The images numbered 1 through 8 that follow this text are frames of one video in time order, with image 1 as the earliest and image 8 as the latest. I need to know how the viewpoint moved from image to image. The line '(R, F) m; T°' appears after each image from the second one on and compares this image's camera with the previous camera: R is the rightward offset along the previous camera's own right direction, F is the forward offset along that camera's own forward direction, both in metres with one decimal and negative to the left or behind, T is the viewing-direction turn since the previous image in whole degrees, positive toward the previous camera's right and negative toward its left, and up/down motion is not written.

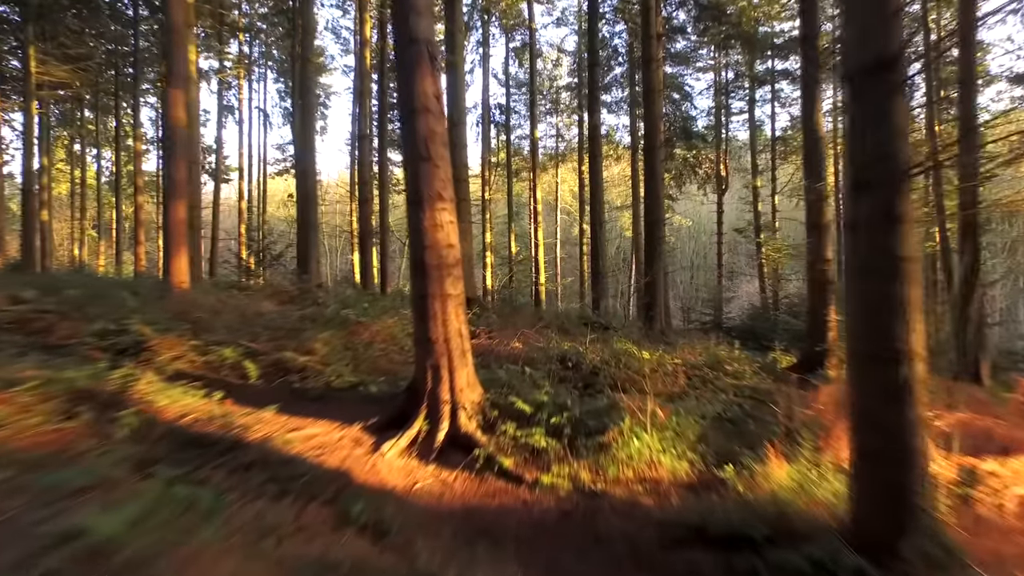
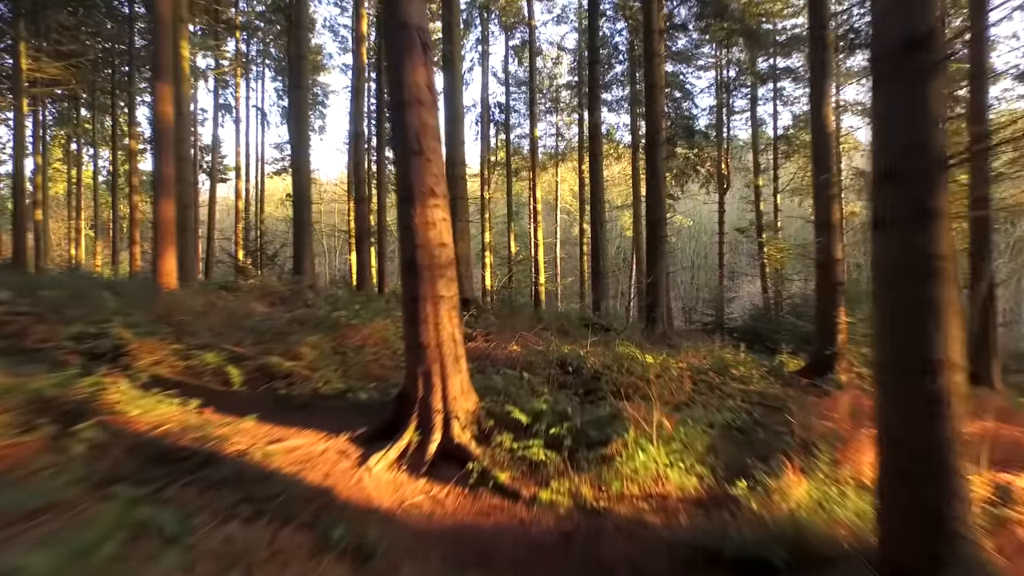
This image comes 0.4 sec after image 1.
(0.0, +0.4) m; 0°
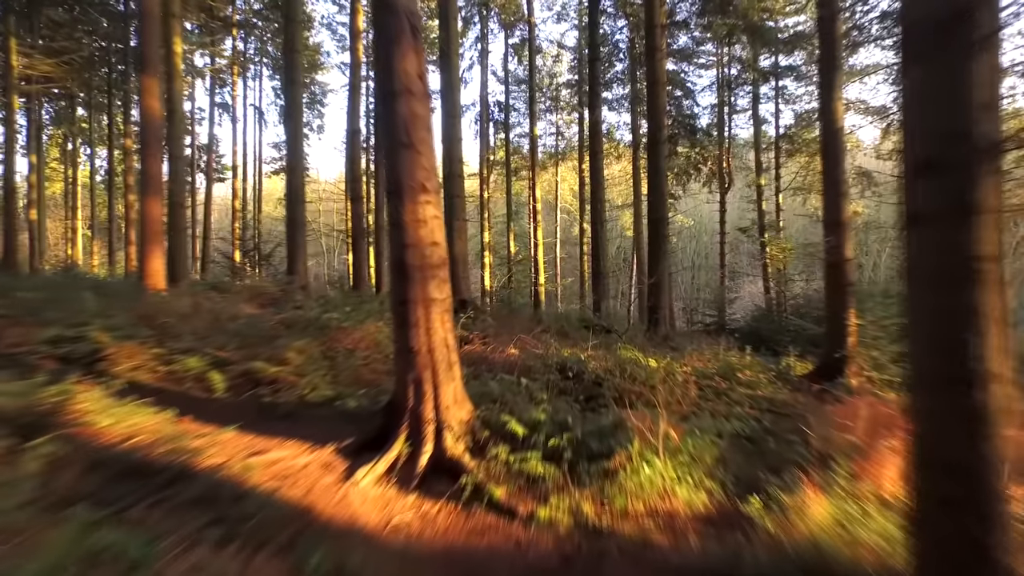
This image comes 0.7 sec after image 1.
(0.0, +0.4) m; 0°
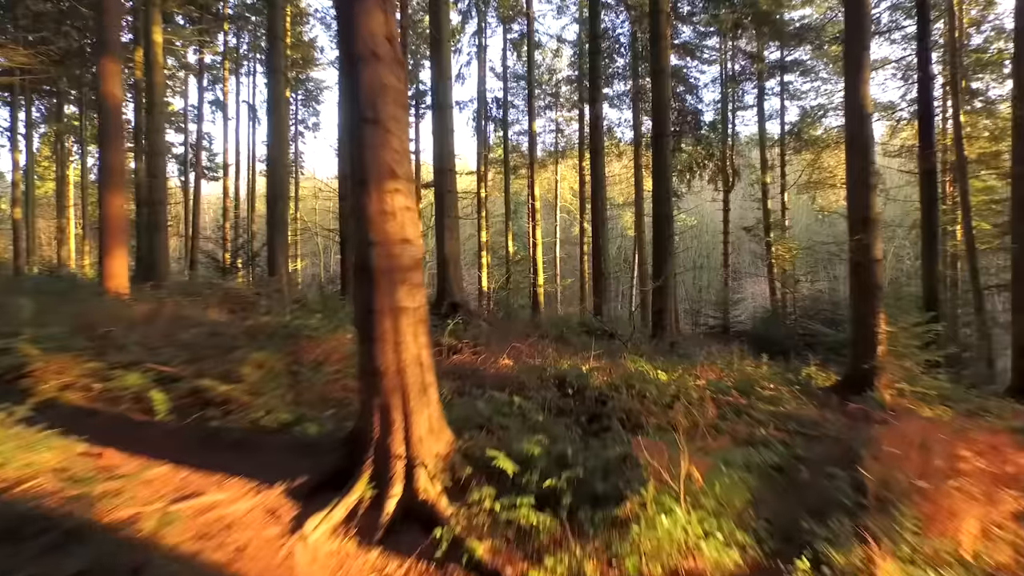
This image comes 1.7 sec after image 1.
(0.0, +0.9) m; 0°
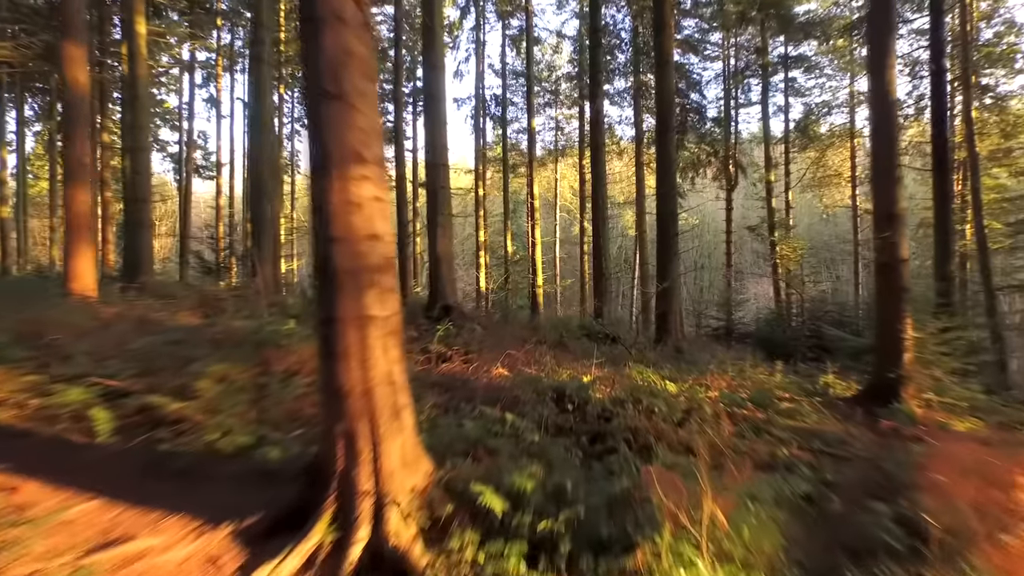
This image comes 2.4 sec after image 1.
(0.0, +0.7) m; 0°
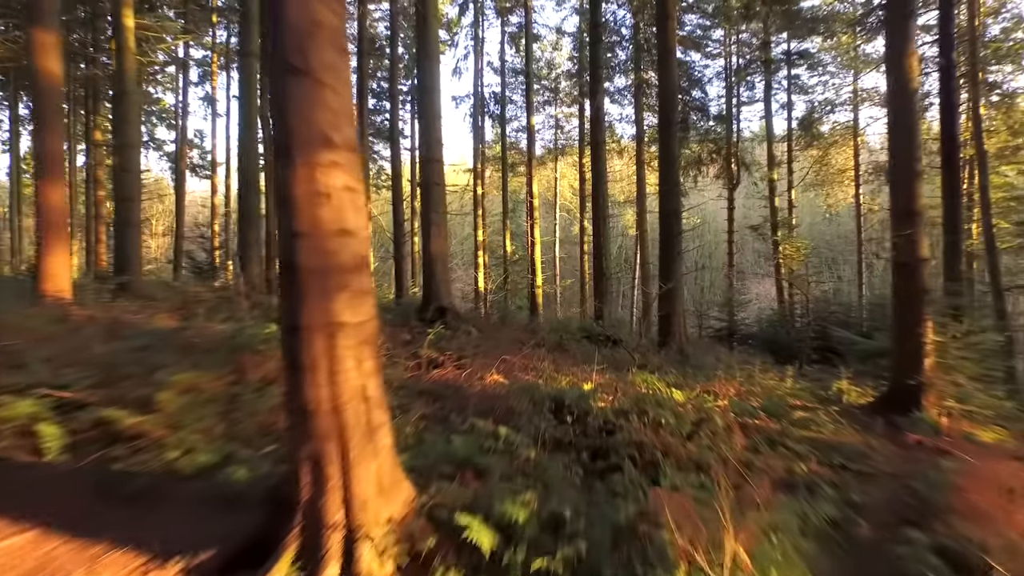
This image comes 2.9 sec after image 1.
(0.0, +0.5) m; 0°
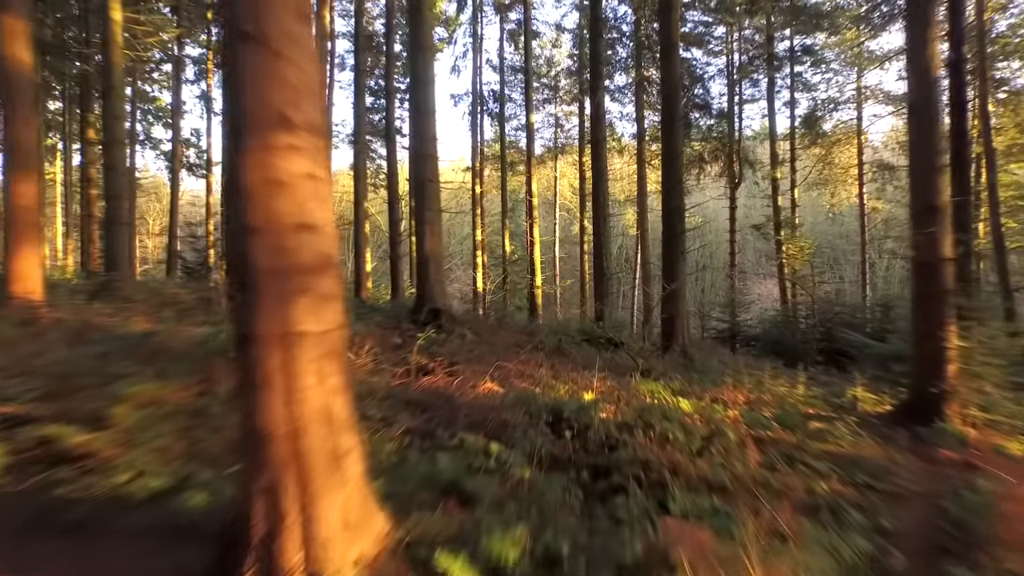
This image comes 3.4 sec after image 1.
(0.0, +0.5) m; 0°
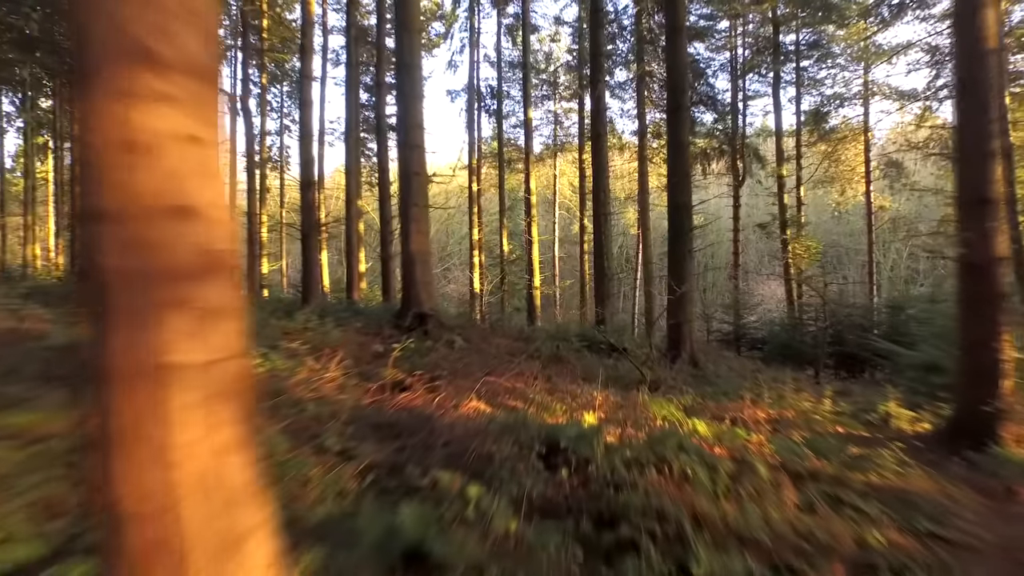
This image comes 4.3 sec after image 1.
(+0.1, +0.9) m; 0°
